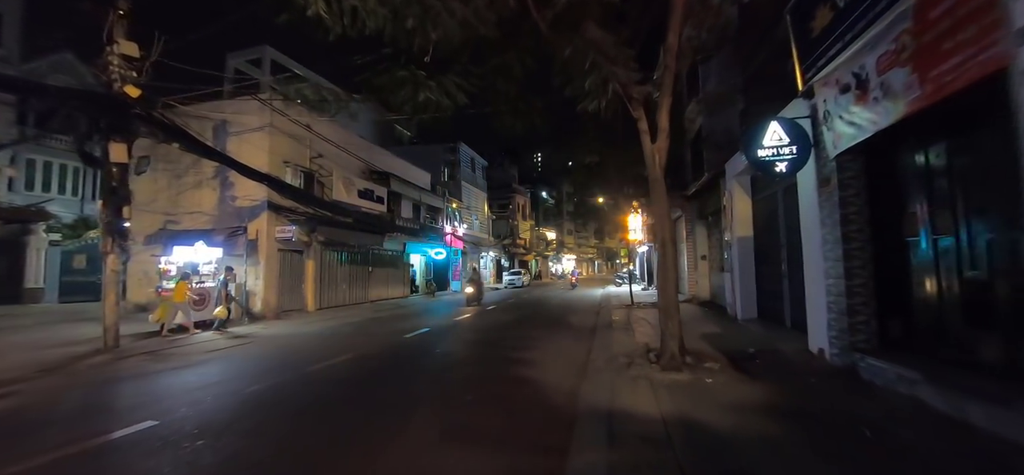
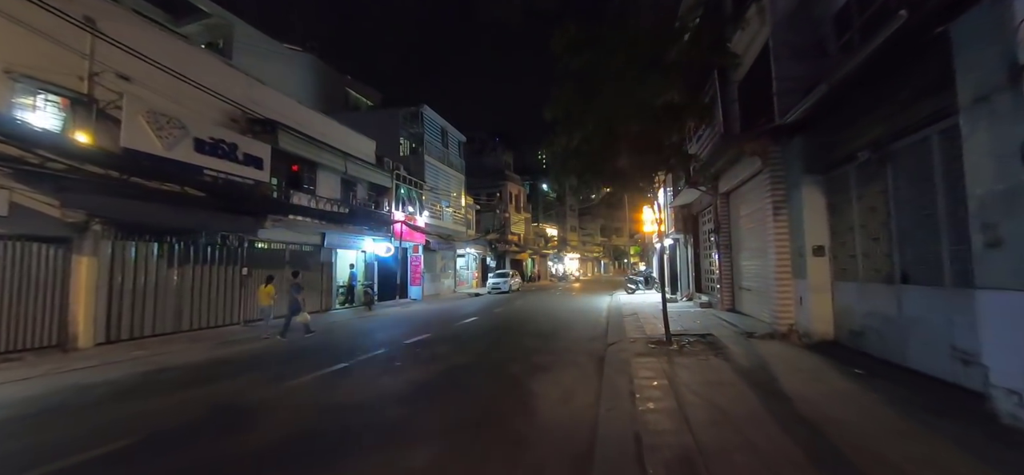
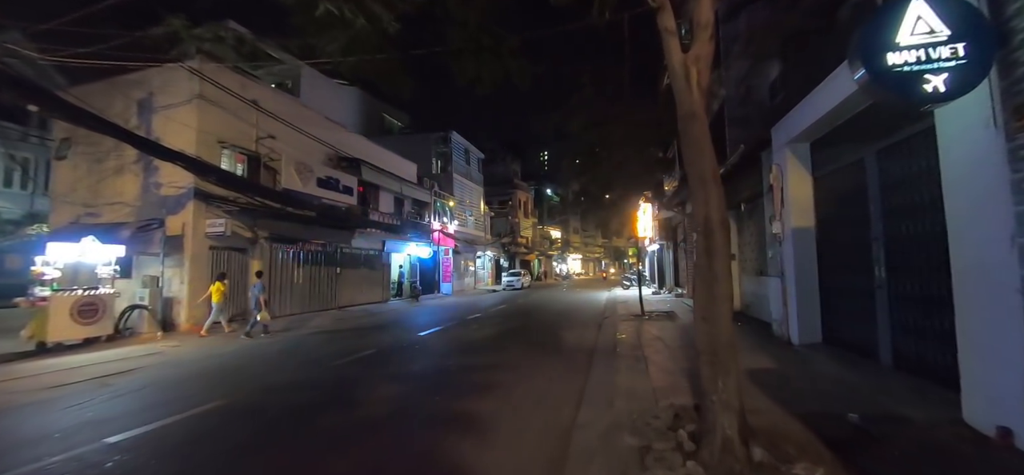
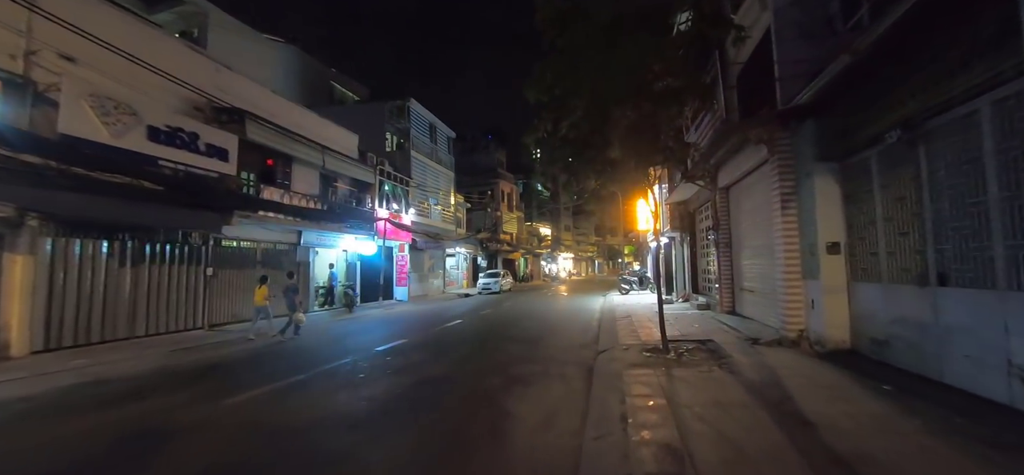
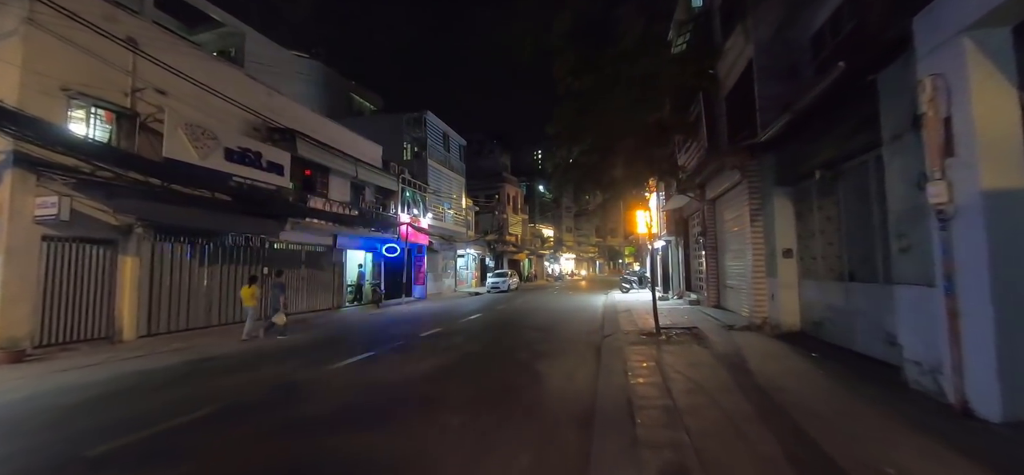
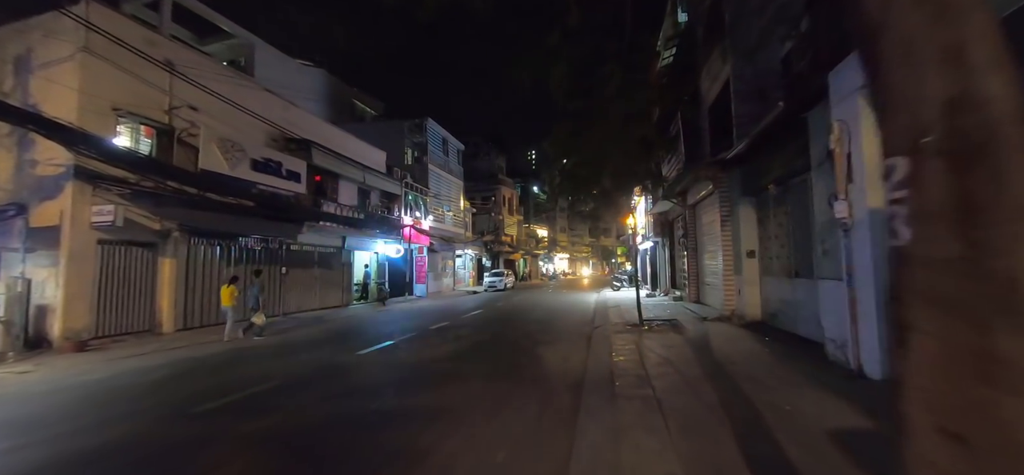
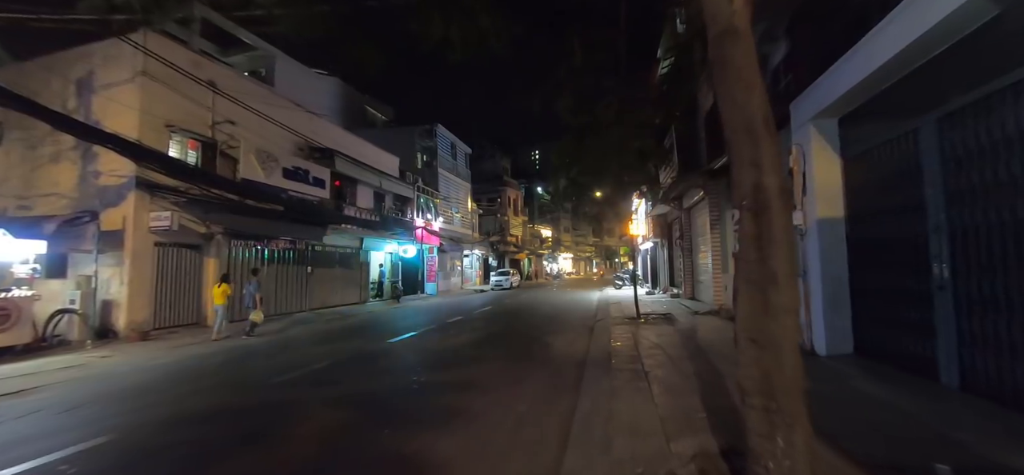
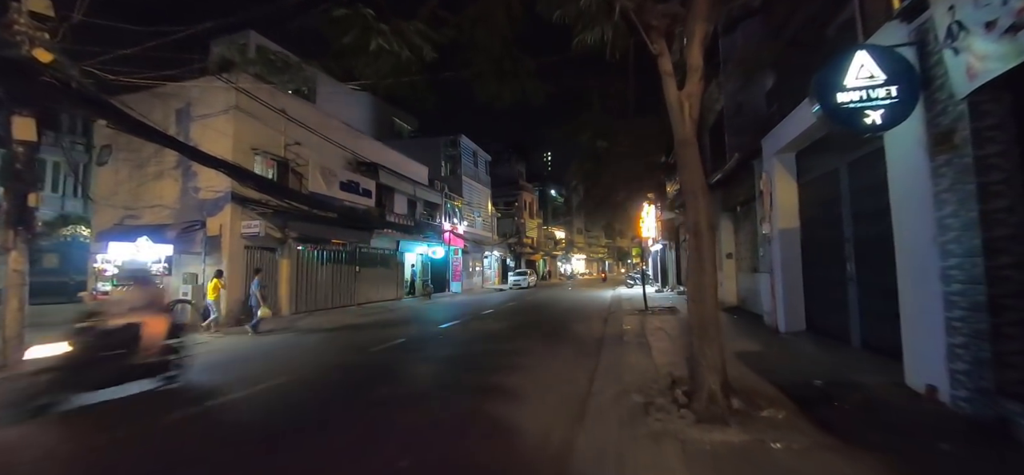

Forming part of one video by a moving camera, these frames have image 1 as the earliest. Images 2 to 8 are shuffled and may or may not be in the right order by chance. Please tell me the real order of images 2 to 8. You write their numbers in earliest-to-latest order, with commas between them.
8, 3, 7, 6, 5, 2, 4
